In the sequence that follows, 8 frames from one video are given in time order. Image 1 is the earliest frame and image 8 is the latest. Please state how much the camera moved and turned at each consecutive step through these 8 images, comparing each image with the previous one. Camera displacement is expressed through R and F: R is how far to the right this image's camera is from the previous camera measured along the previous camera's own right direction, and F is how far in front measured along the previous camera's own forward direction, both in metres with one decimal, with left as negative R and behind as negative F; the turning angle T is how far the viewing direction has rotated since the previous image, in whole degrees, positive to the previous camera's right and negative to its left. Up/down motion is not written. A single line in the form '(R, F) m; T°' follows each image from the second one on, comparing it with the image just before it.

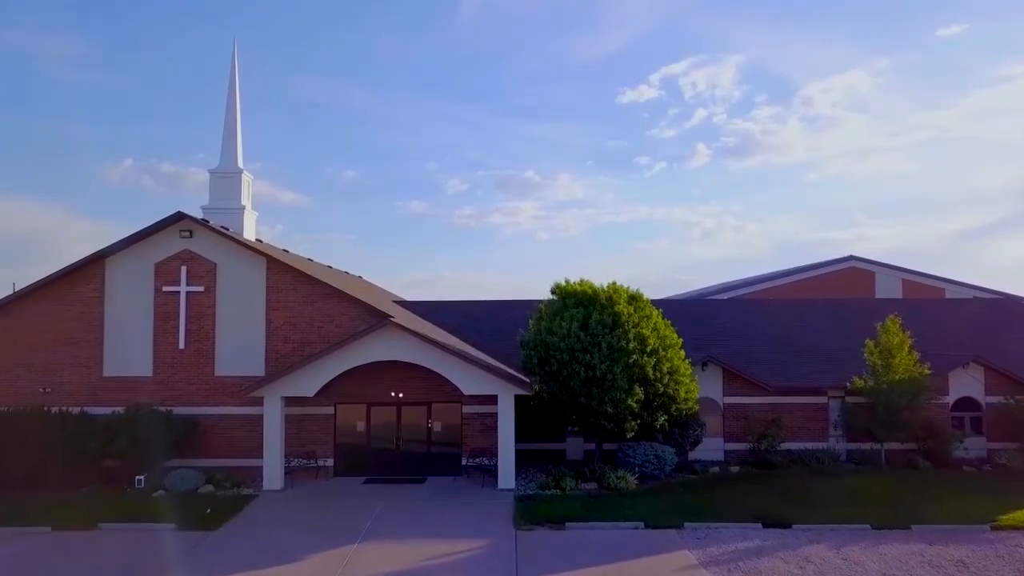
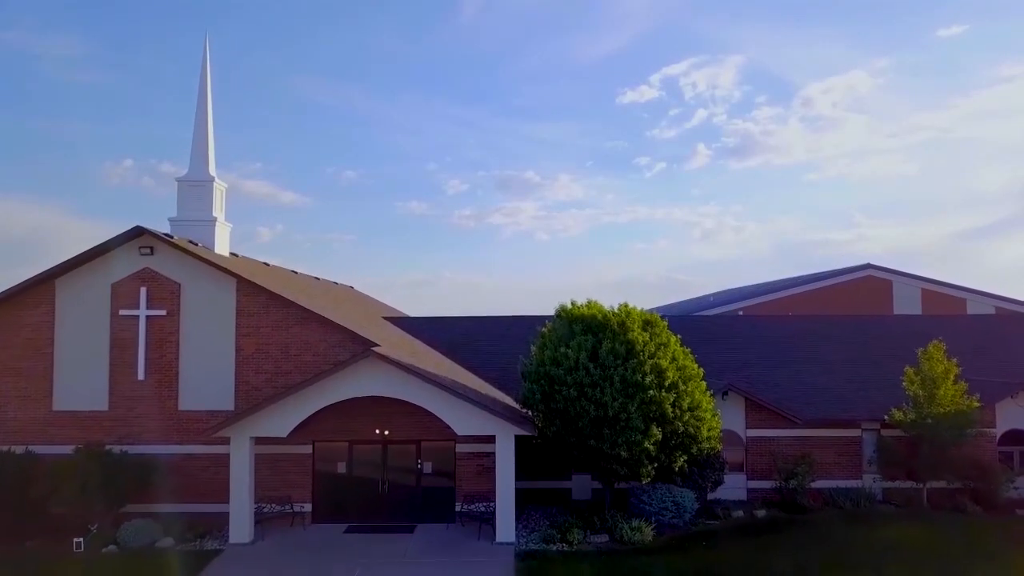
(0.0, +2.6) m; 0°
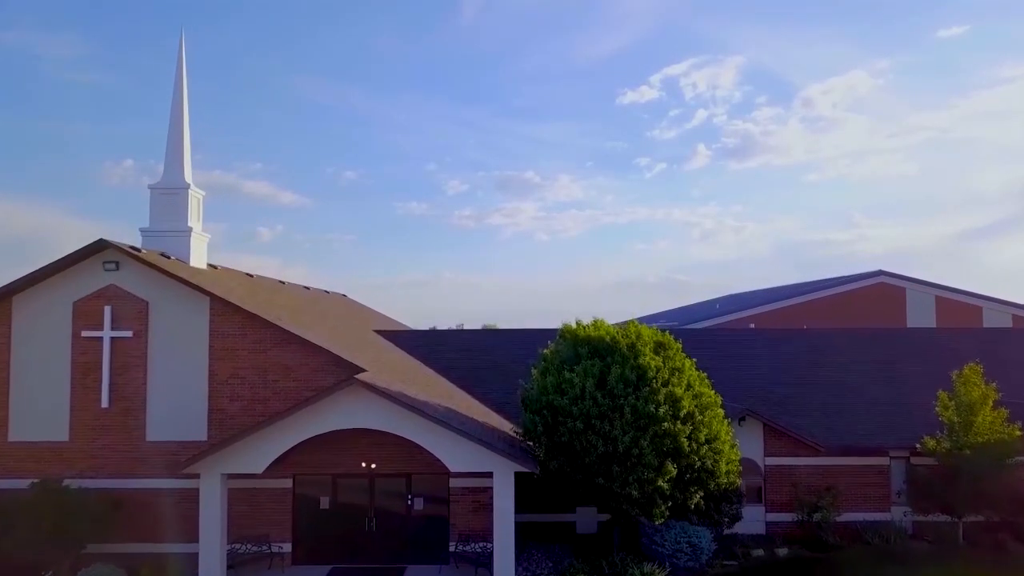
(0.0, +1.8) m; 0°
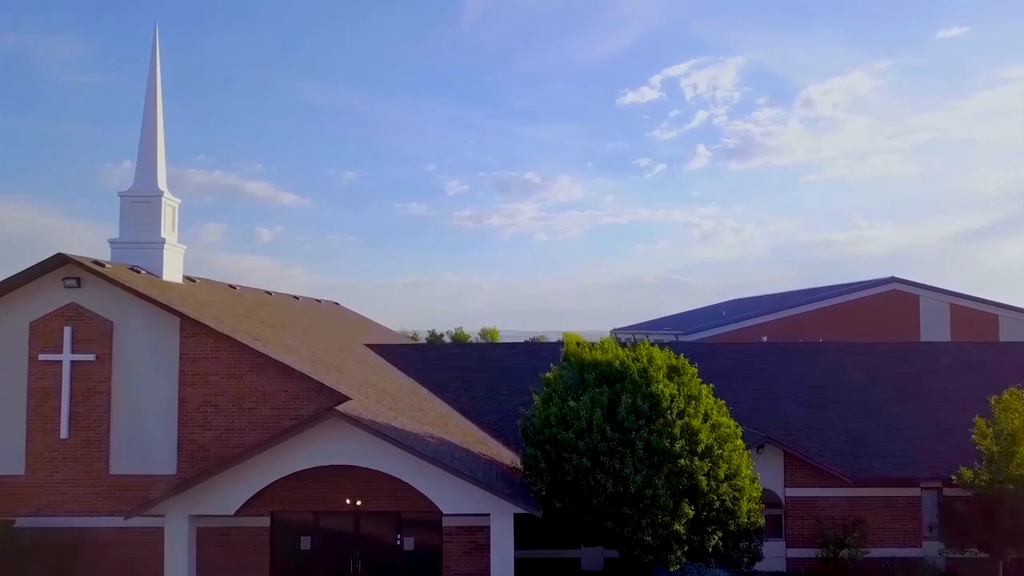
(0.0, +1.7) m; 0°
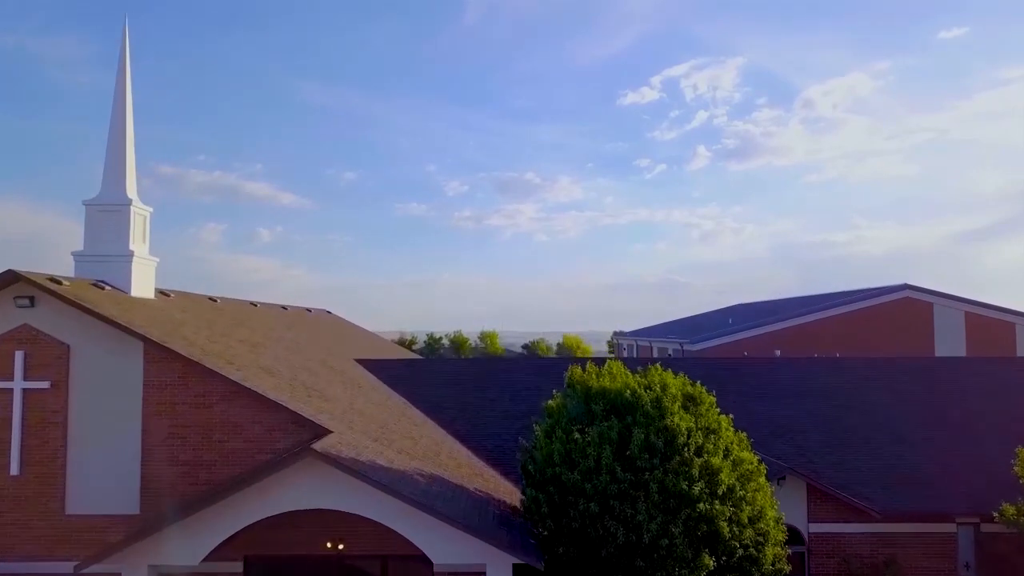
(0.0, +1.7) m; 0°
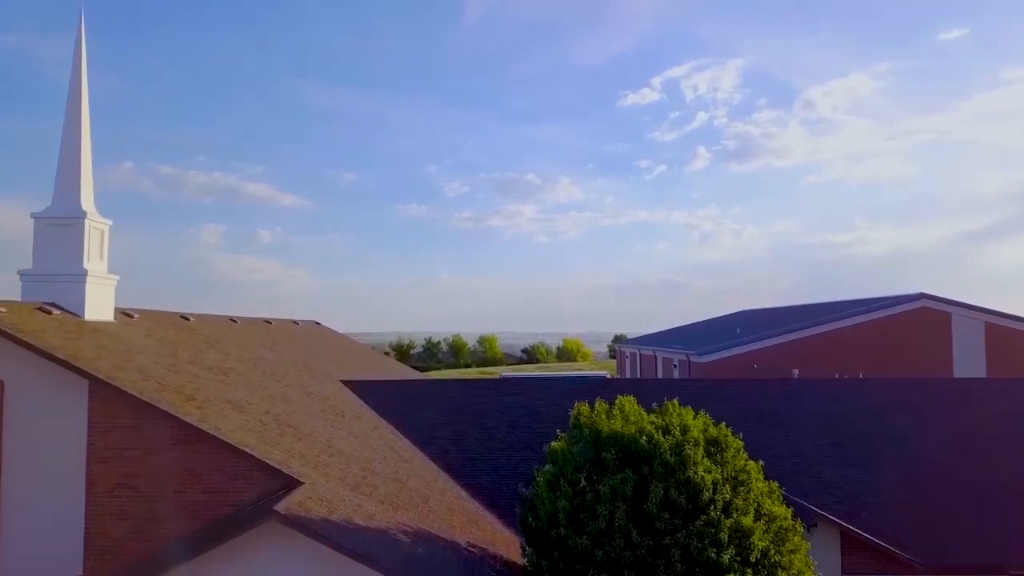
(0.0, +2.0) m; 0°
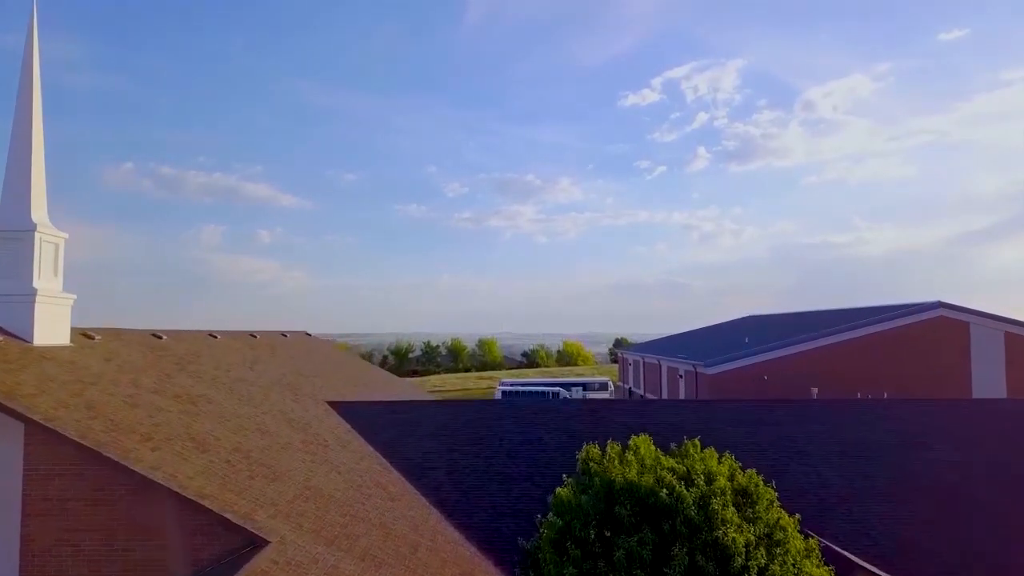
(0.0, +1.8) m; 0°
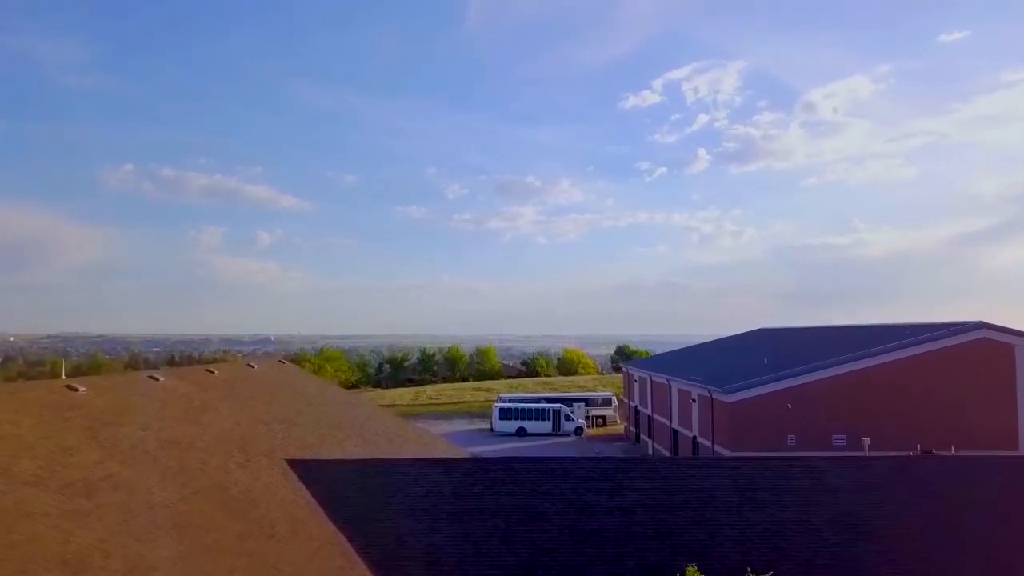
(+0.1, +4.0) m; 0°
